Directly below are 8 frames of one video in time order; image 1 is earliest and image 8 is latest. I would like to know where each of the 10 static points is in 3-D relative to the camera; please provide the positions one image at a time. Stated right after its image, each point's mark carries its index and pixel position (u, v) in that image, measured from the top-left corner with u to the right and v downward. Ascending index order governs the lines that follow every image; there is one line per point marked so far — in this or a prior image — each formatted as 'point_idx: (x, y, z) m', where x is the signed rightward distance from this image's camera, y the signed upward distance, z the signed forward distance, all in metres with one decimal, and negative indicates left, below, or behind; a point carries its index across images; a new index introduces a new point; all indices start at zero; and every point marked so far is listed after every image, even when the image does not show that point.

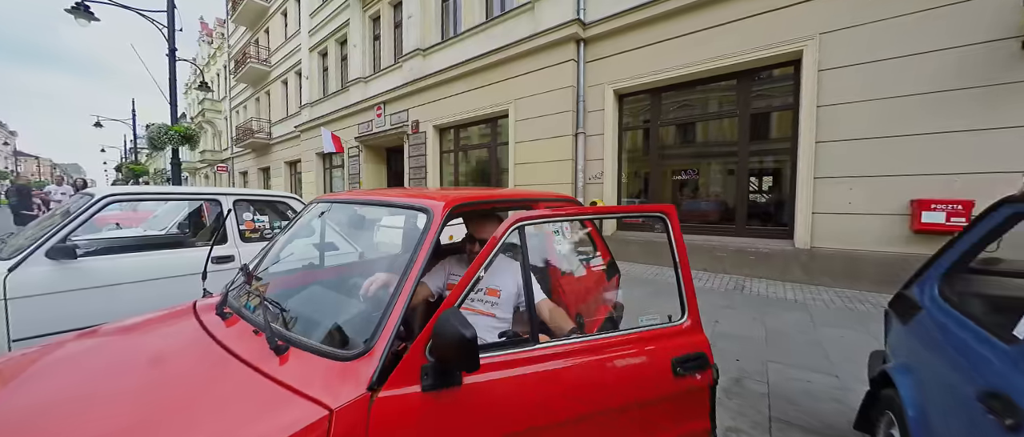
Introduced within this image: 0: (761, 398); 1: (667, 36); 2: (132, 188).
0: (+1.9, -1.3, +2.5) m
1: (+3.2, +3.8, +7.0) m
2: (-3.2, +0.3, +2.9) m
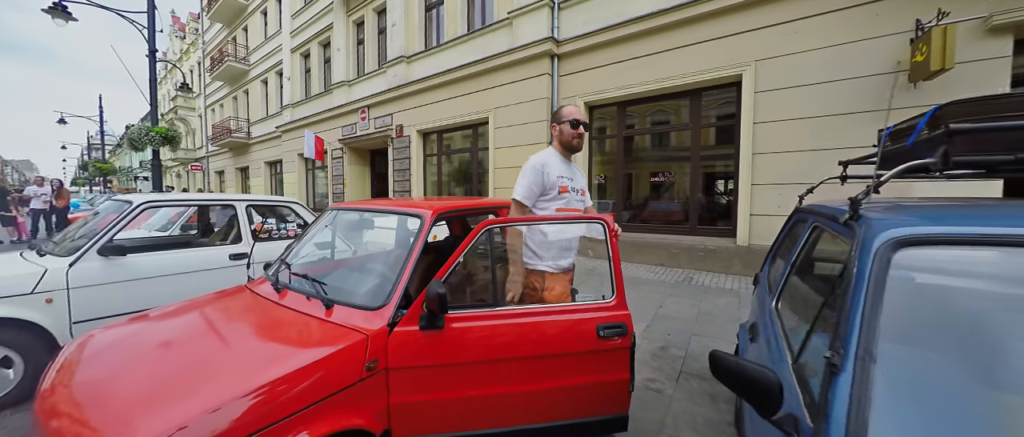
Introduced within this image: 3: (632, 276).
0: (+1.6, -1.4, +3.3) m
1: (+2.7, +3.8, +7.8) m
2: (-3.5, +0.2, +3.4) m
3: (+2.4, -1.1, +6.5) m
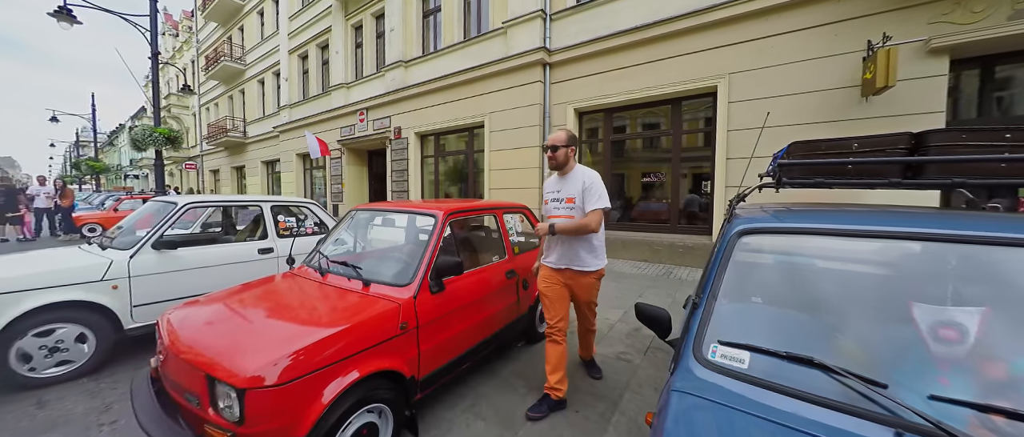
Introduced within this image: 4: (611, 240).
0: (+1.6, -1.4, +3.8) m
1: (+2.6, +3.8, +8.4) m
2: (-3.5, +0.2, +3.8) m
3: (+2.2, -1.1, +7.1) m
4: (+2.5, -0.6, +8.5) m
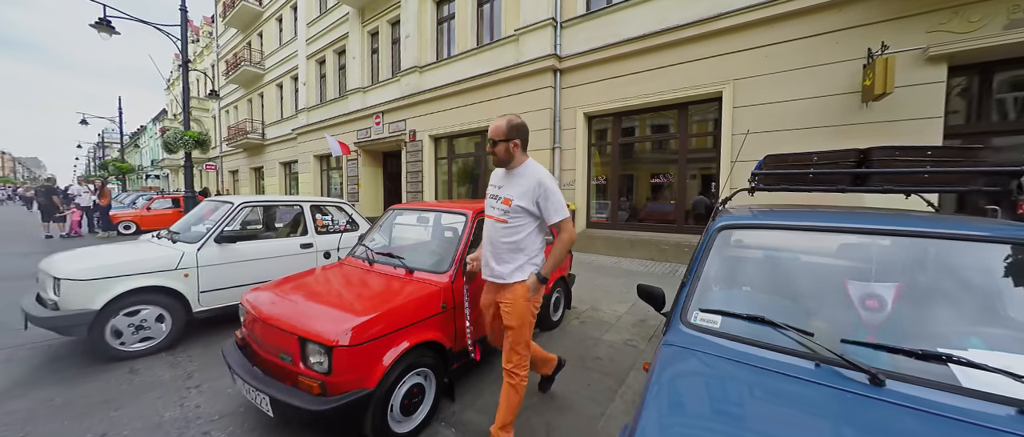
0: (+1.8, -1.4, +4.2) m
1: (+2.9, +3.8, +8.7) m
2: (-3.3, +0.3, +4.3) m
3: (+2.5, -1.1, +7.5) m
4: (+2.8, -0.6, +8.9) m
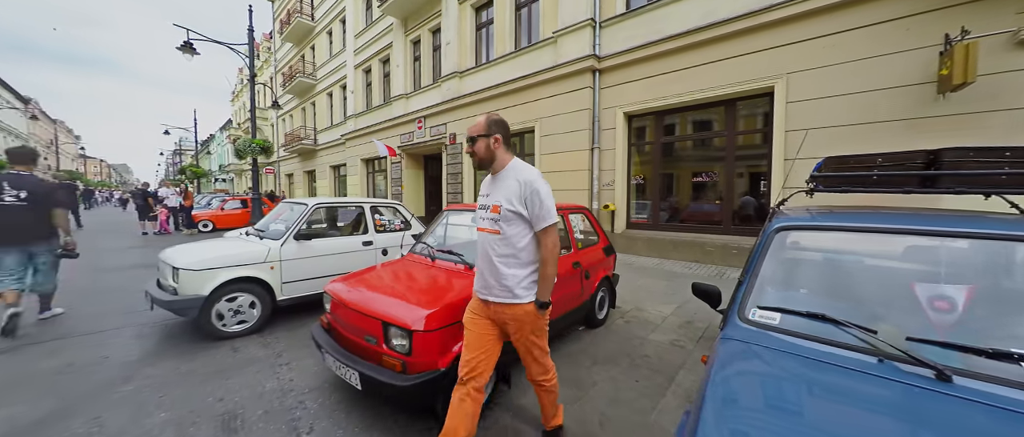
0: (+2.3, -1.4, +4.1) m
1: (+3.9, +3.8, +8.6) m
2: (-2.7, +0.3, +4.8) m
3: (+3.4, -1.1, +7.3) m
4: (+3.8, -0.6, +8.7) m
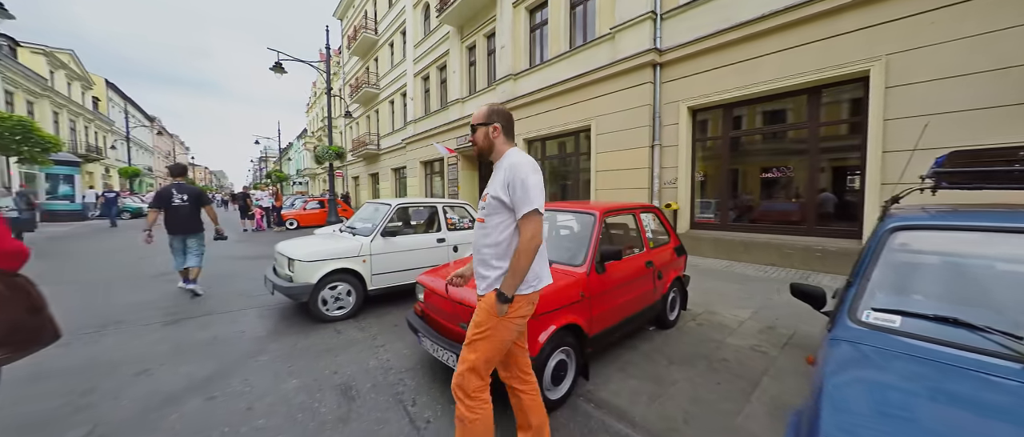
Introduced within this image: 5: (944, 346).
0: (+3.2, -1.4, +3.9) m
1: (+5.4, +3.8, +8.1) m
2: (-1.7, +0.3, +5.3) m
3: (+4.7, -1.1, +6.9) m
4: (+5.3, -0.6, +8.2) m
5: (+1.9, -0.6, +1.5) m
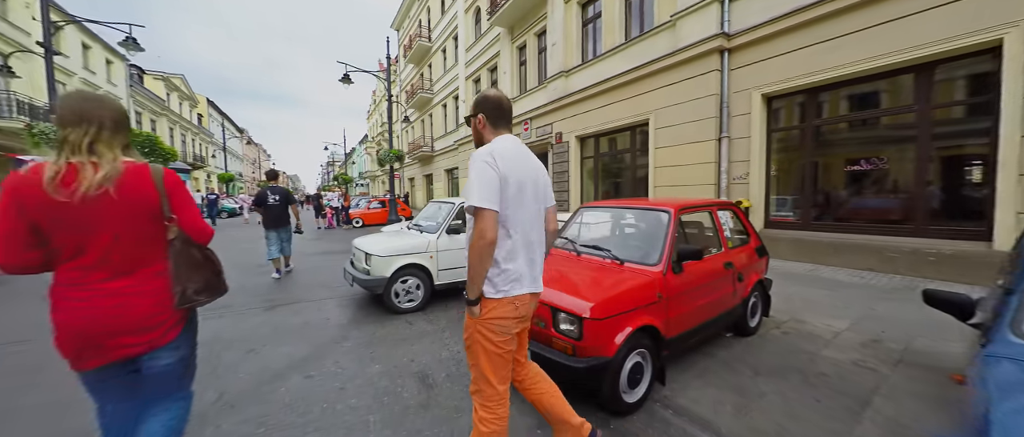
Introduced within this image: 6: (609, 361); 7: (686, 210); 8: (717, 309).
0: (+3.9, -1.3, +3.4) m
1: (+6.7, +3.9, +7.2) m
2: (-0.8, +0.3, +5.4) m
3: (+5.8, -1.1, +6.2) m
4: (+6.6, -0.5, +7.4) m
5: (+2.3, -0.5, +1.2) m
6: (+0.7, -1.0, +2.3) m
7: (+1.7, +0.1, +3.2) m
8: (+2.0, -0.9, +3.2) m
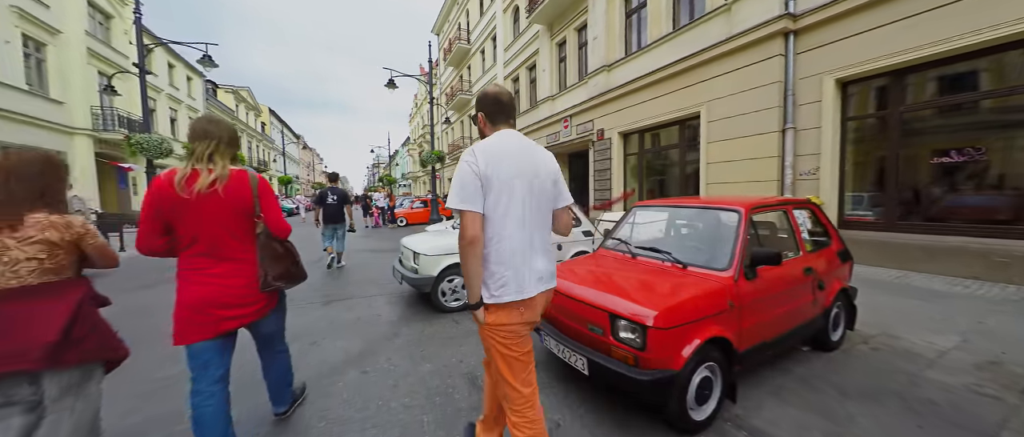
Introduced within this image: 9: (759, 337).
0: (+4.4, -1.3, +2.9) m
1: (+7.5, +3.9, +6.3) m
2: (0.0, +0.3, +5.4) m
3: (+6.6, -1.1, +5.4) m
4: (+7.5, -0.5, +6.5) m
5: (+2.5, -0.5, +0.8) m
6: (+1.0, -1.0, +2.1) m
7: (+2.1, +0.1, +2.9) m
8: (+2.4, -0.9, +2.9) m
9: (+1.9, -0.9, +2.6) m
